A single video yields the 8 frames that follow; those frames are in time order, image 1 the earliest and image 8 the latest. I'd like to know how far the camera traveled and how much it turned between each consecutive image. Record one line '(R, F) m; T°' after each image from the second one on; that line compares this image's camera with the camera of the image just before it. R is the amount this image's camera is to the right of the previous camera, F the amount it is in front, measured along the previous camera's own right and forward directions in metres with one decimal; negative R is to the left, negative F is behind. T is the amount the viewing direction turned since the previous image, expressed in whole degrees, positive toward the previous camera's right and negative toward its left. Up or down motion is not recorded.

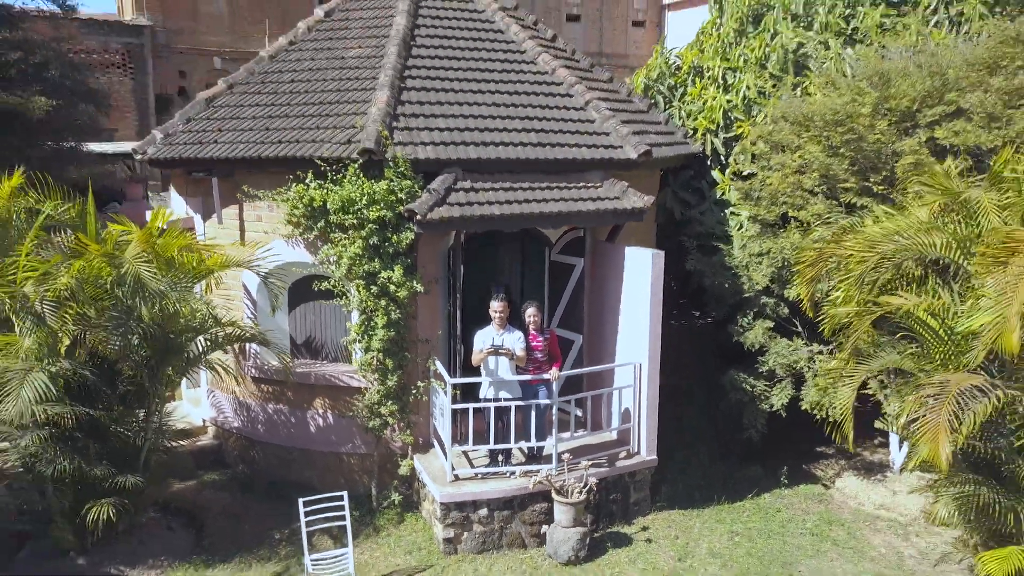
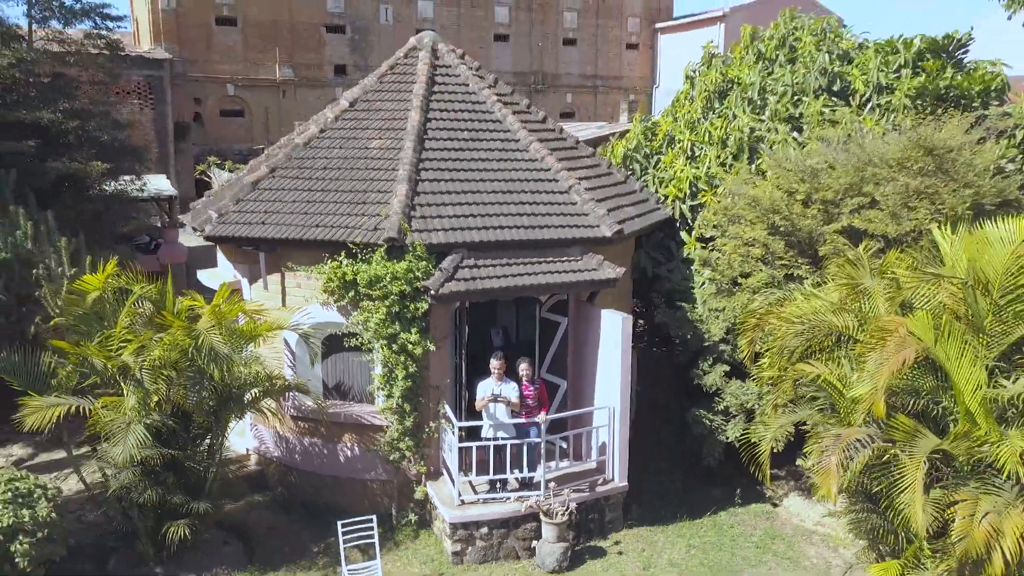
(0.0, -0.9) m; 0°
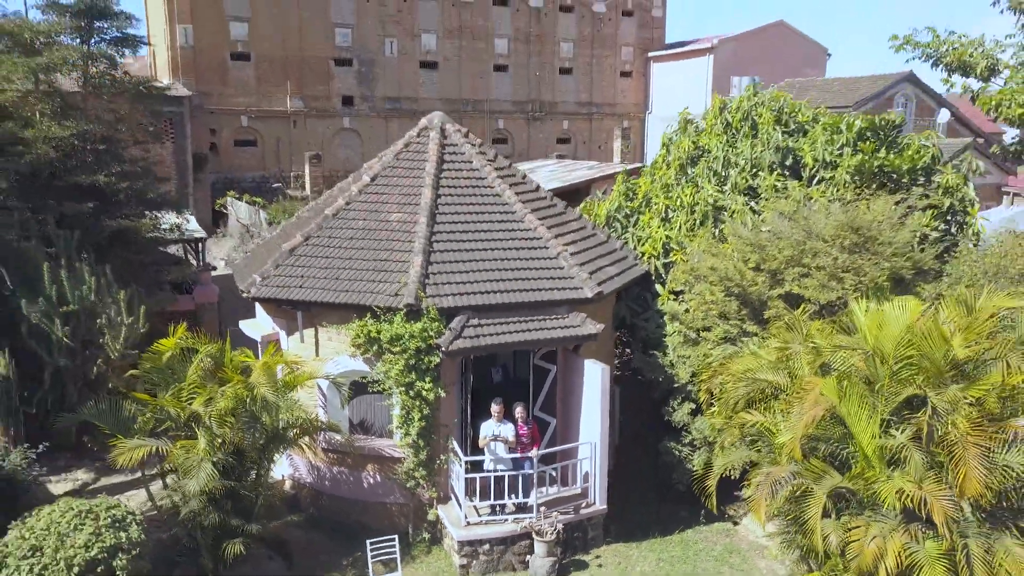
(0.0, -1.0) m; 0°
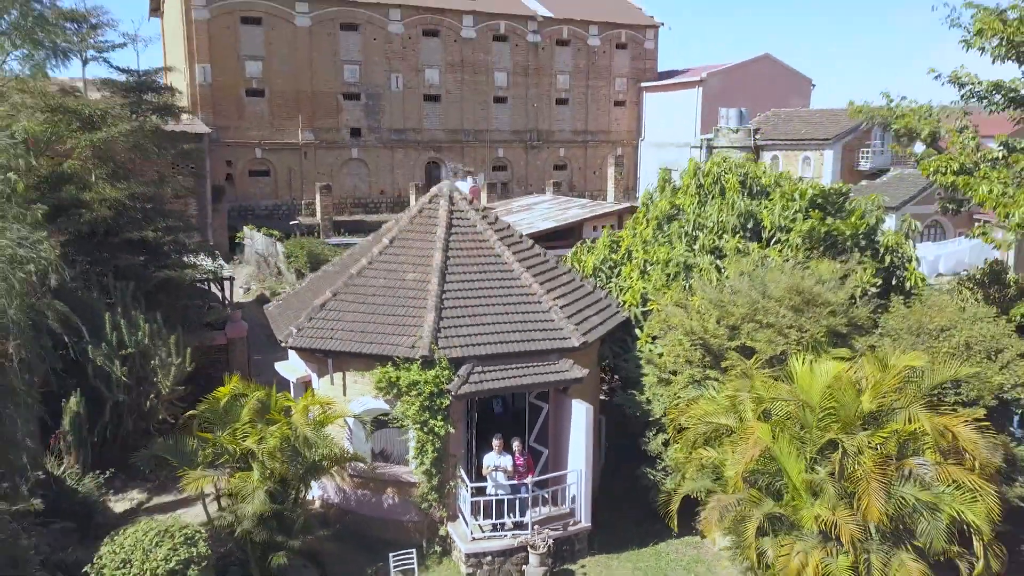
(0.0, -1.2) m; 0°
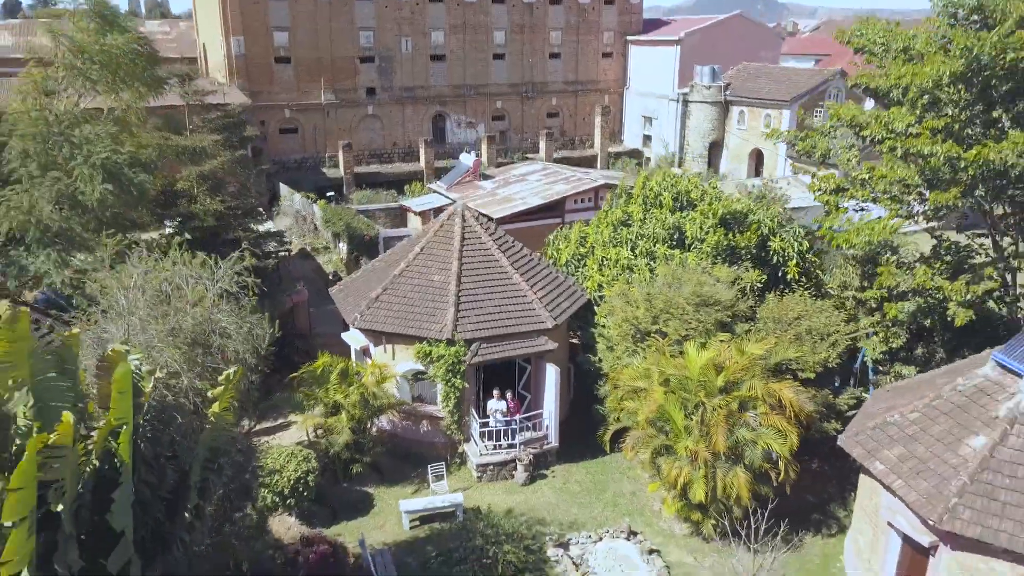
(+0.1, -3.5) m; 0°
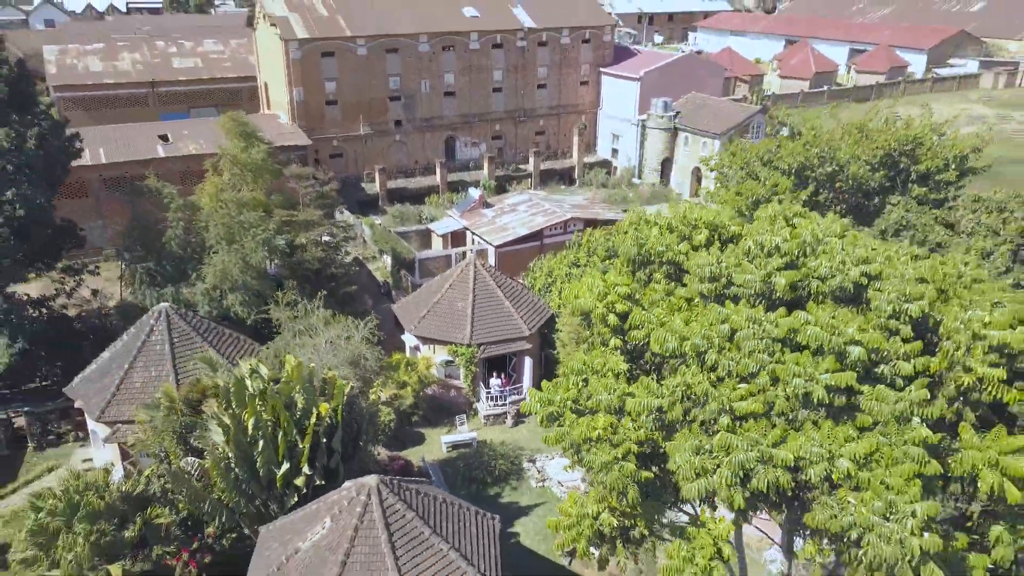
(+0.1, -7.7) m; 0°
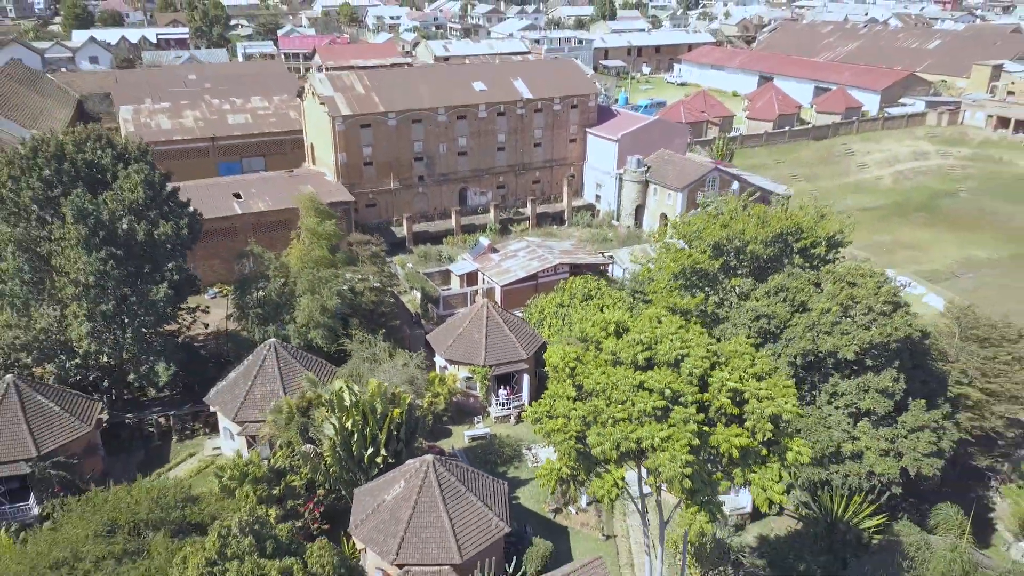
(-0.1, -7.4) m; 0°
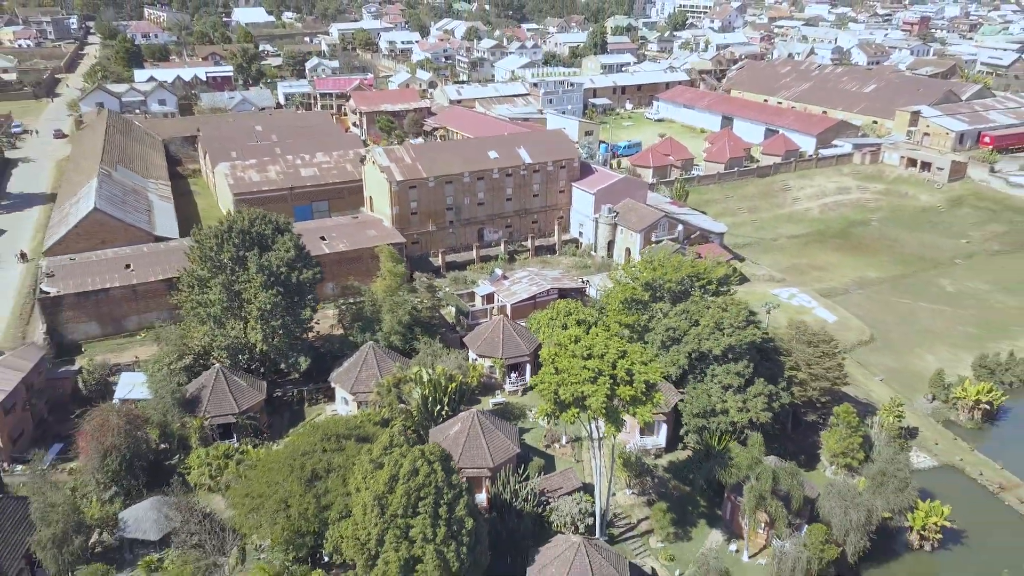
(-0.5, -14.6) m; 0°
